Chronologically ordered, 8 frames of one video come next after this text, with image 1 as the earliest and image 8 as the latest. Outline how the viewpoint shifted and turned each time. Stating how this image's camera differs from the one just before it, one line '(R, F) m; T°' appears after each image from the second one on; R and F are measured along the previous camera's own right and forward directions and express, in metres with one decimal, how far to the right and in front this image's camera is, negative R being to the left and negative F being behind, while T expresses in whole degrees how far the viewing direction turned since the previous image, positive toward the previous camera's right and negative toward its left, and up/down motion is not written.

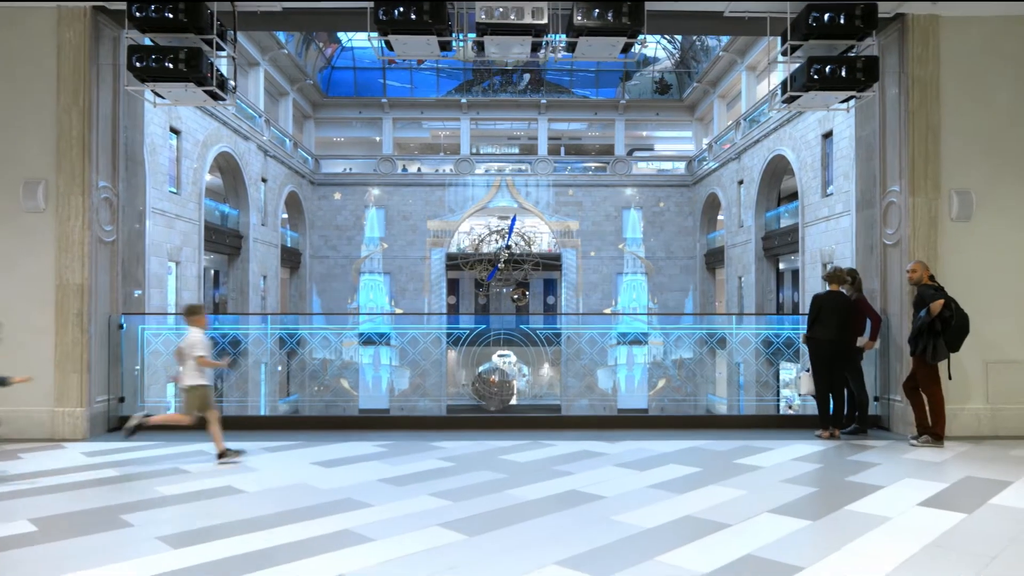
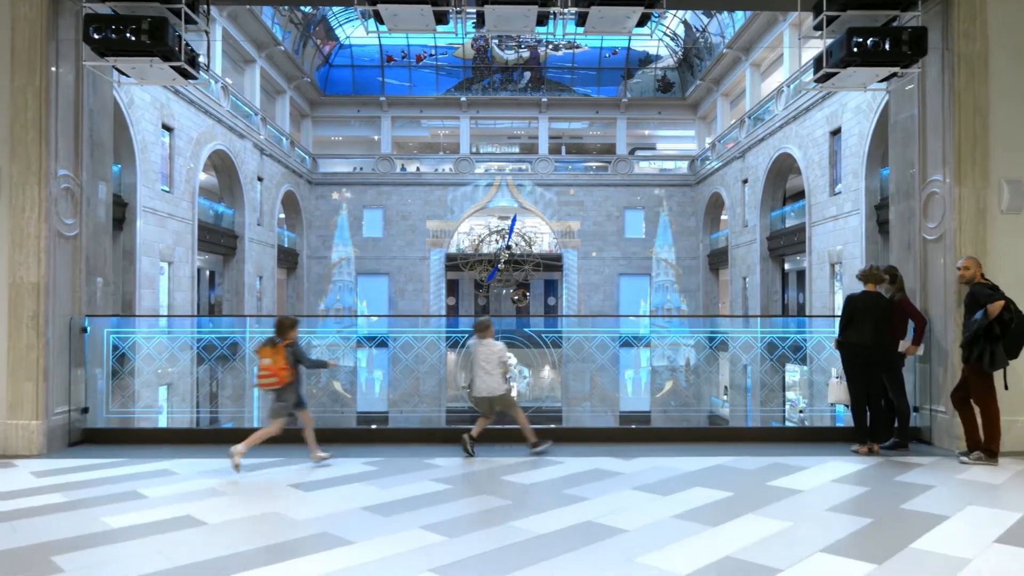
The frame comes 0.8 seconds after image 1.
(0.0, +0.3) m; 0°
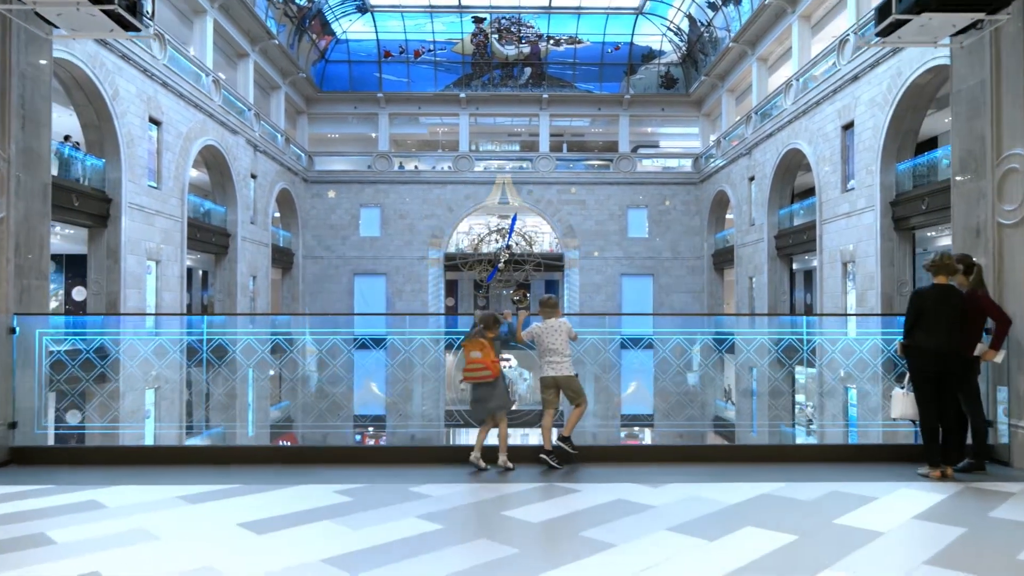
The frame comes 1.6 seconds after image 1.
(0.0, +0.5) m; 0°
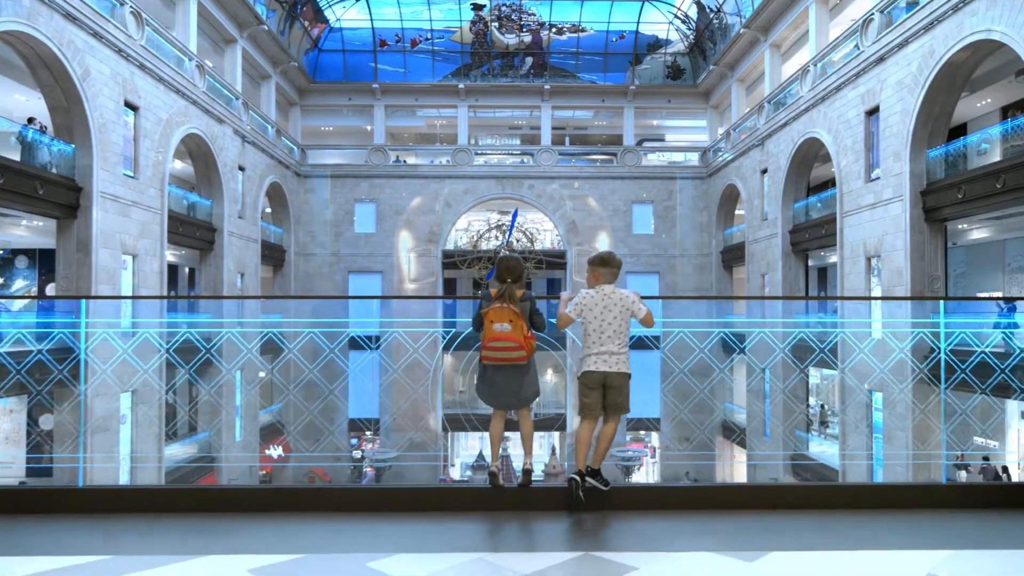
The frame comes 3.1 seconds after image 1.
(0.0, +0.9) m; 0°
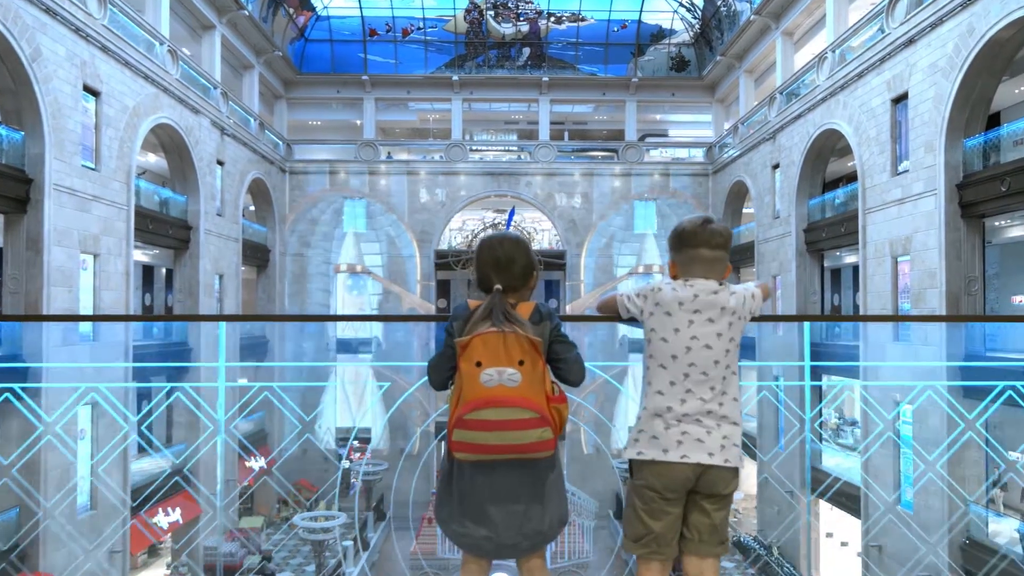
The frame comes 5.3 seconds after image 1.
(0.0, +1.1) m; 0°
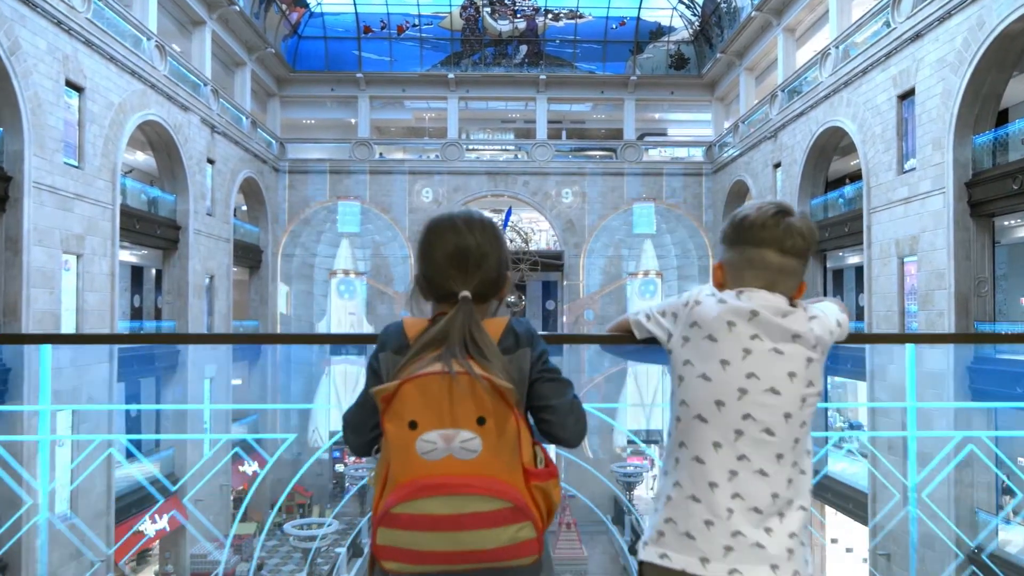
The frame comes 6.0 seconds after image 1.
(0.0, +0.3) m; 0°
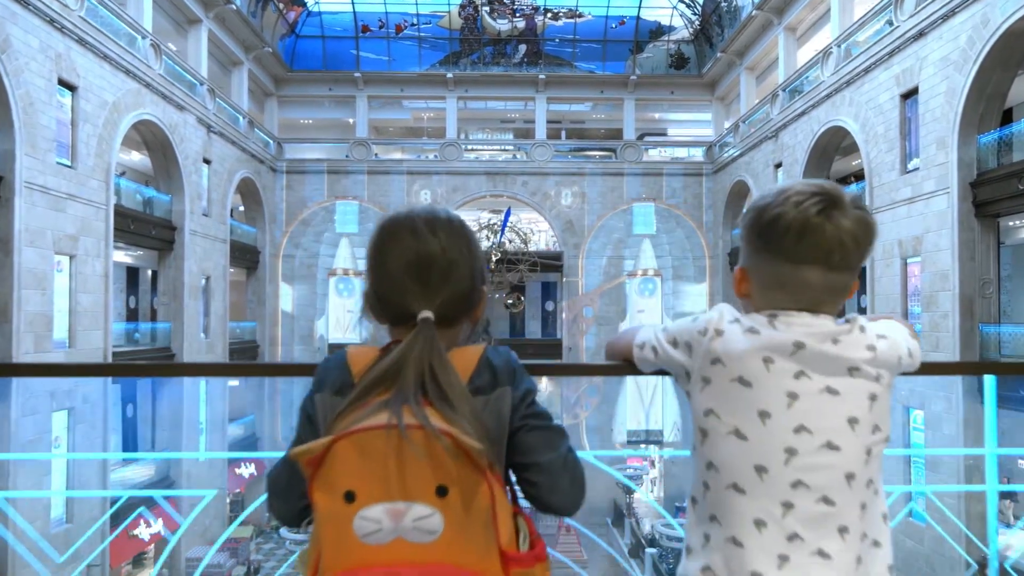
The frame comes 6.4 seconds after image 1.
(0.0, +0.1) m; 0°
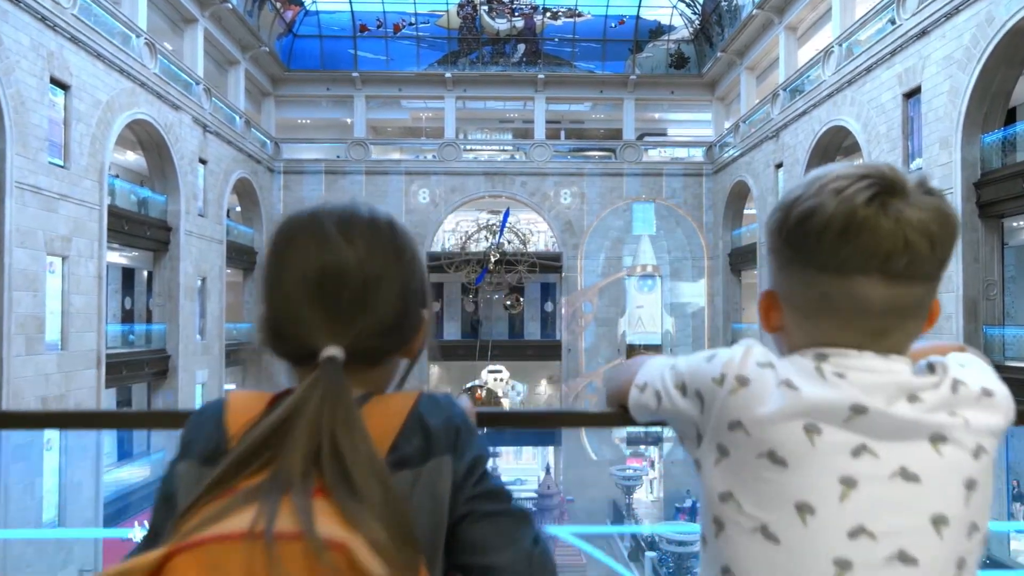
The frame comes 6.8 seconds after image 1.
(0.0, +0.1) m; 0°
